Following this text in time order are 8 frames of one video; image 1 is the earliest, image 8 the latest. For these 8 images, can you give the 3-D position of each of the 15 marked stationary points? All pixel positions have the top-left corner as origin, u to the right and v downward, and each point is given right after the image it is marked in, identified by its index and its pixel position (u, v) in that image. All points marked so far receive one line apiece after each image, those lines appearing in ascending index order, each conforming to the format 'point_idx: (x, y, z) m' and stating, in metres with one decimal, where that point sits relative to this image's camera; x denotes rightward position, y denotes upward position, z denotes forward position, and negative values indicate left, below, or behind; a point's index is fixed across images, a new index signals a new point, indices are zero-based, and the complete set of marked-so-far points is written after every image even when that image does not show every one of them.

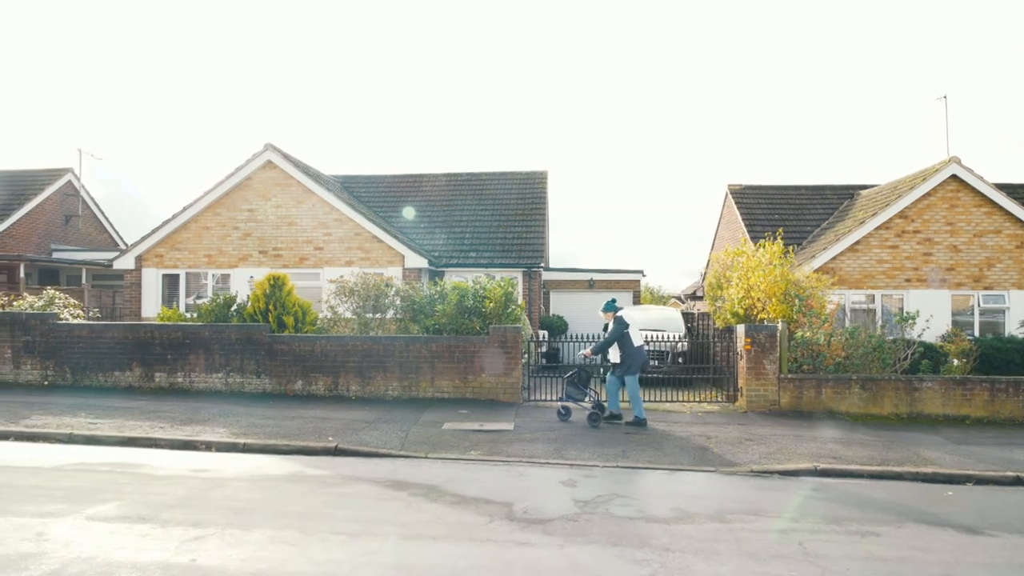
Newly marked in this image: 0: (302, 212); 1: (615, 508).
0: (-7.7, +2.8, +18.1) m
1: (+1.3, -2.7, +6.1) m
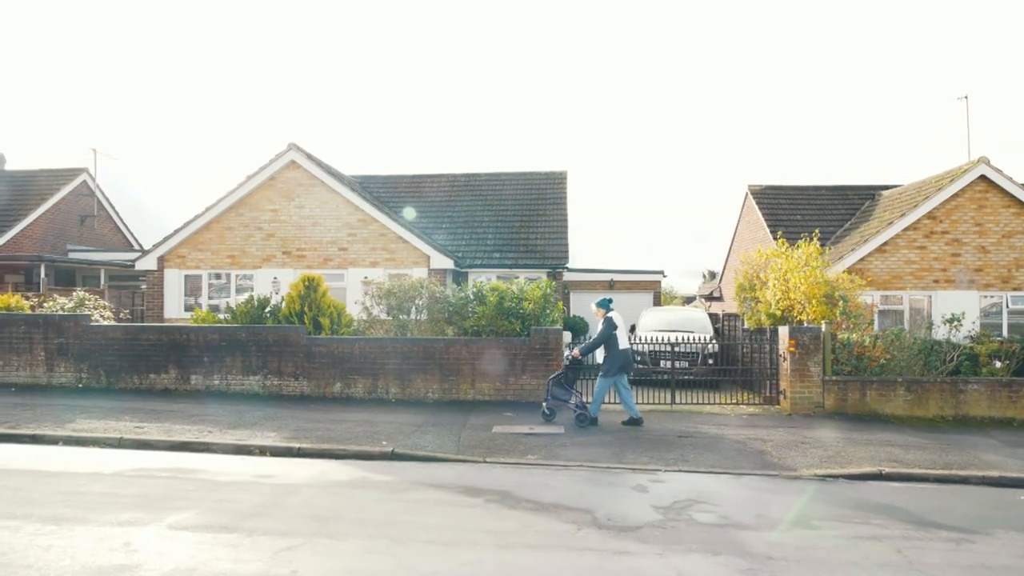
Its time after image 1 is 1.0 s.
0: (-6.8, +2.8, +18.0) m
1: (+2.3, -2.7, +6.0) m
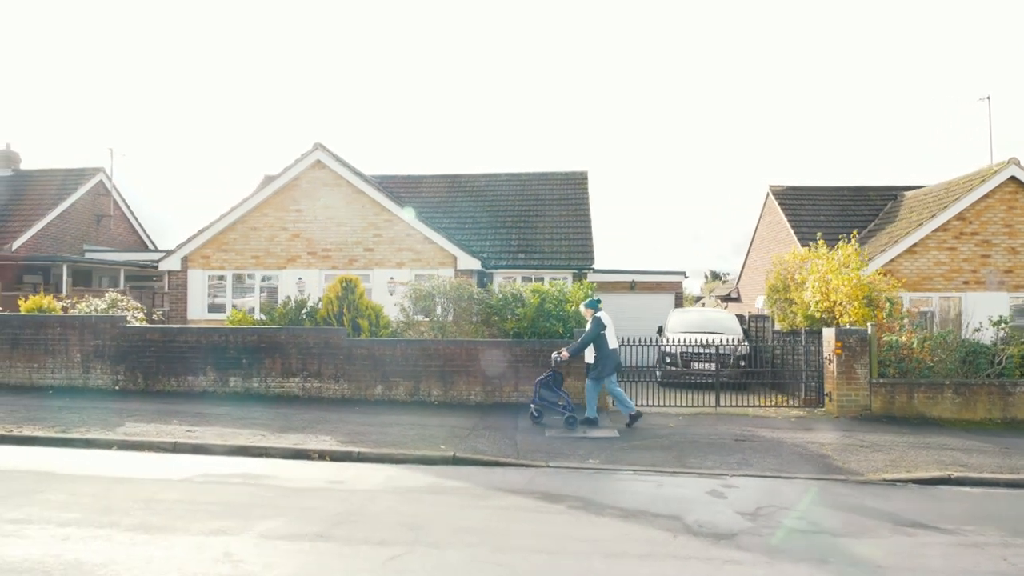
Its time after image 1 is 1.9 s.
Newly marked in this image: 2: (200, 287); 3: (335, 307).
0: (-5.8, +2.7, +17.9) m
1: (+3.3, -2.8, +5.9) m
2: (-11.3, +0.1, +17.9) m
3: (-4.4, -0.5, +12.3) m
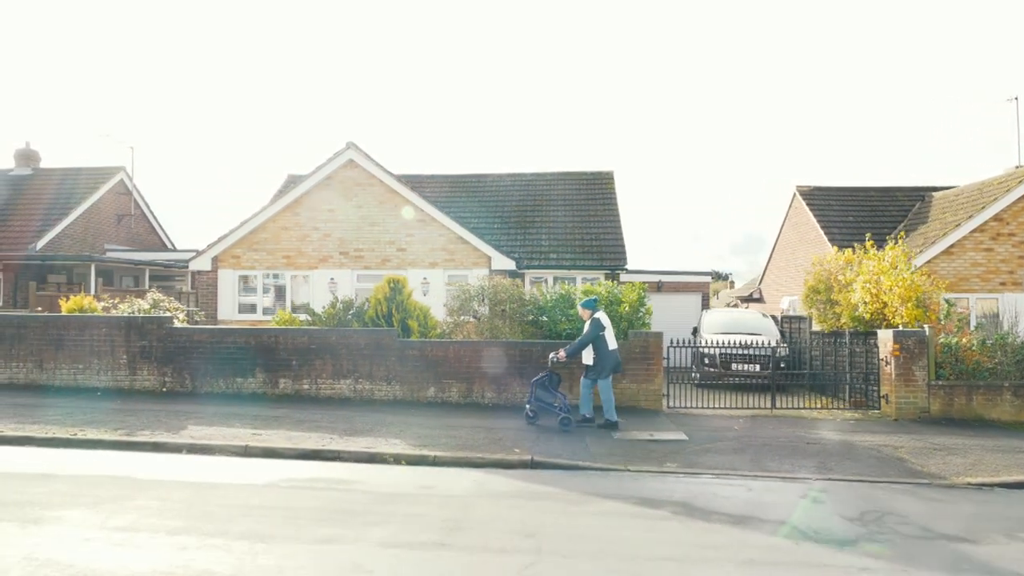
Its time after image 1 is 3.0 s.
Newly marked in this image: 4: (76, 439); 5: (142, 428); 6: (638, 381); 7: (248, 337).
0: (-4.6, +2.7, +17.7) m
1: (+4.5, -2.8, +5.8) m
2: (-10.1, +0.1, +17.8) m
3: (-3.2, -0.5, +12.1) m
4: (-7.2, -2.5, +8.2) m
5: (-6.5, -2.5, +8.7) m
6: (+2.8, -2.1, +11.1) m
7: (-6.2, -1.1, +11.5) m
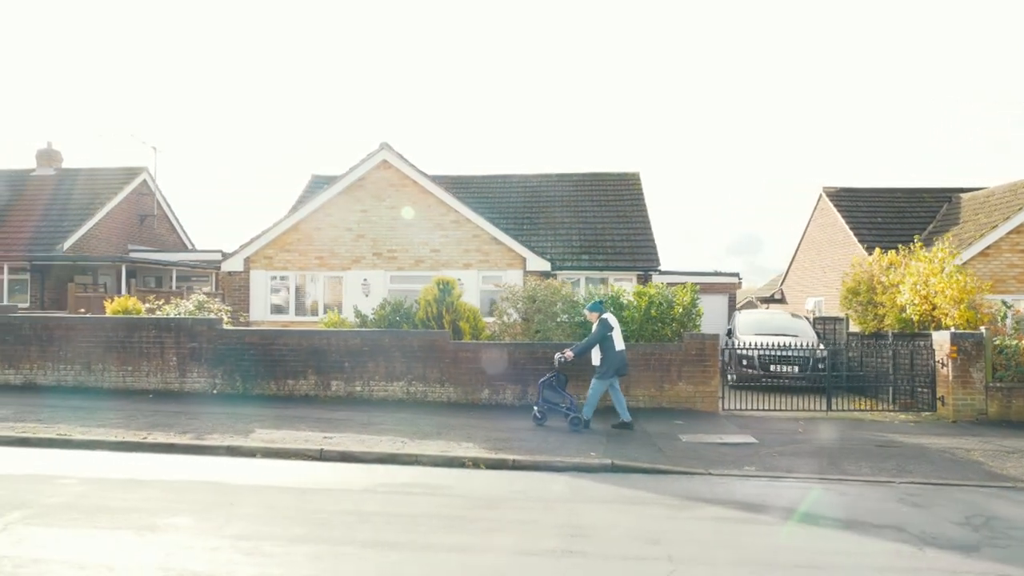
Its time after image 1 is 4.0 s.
0: (-3.4, +2.7, +17.6) m
1: (+5.8, -2.8, +5.8) m
2: (-8.9, 0.0, +17.6) m
3: (-1.9, -0.5, +12.1) m
4: (-6.0, -2.5, +8.1) m
5: (-5.3, -2.5, +8.6) m
6: (+4.1, -2.1, +11.1) m
7: (-4.9, -1.2, +11.4) m
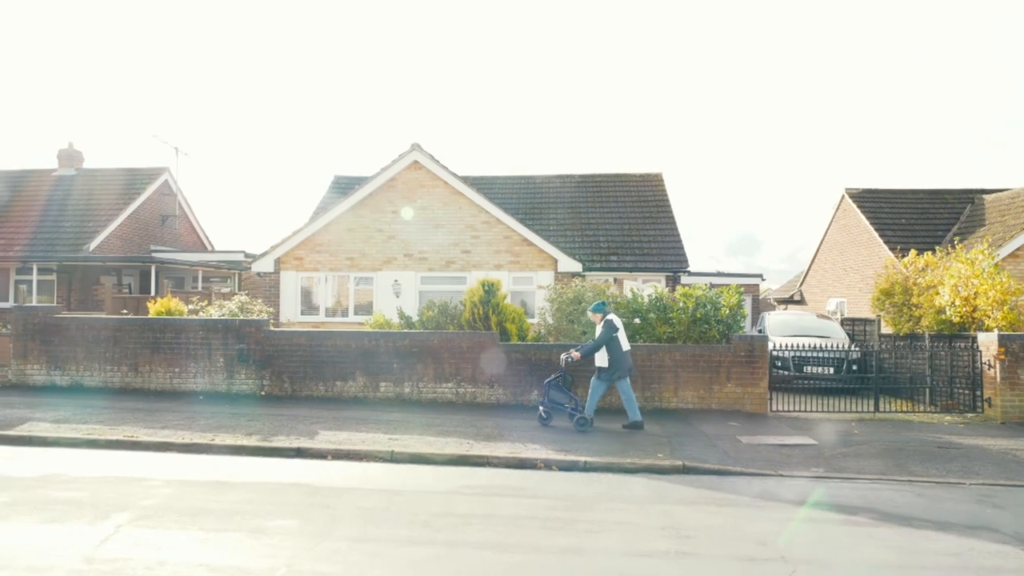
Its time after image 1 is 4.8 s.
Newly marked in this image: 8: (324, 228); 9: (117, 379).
0: (-2.3, +2.7, +17.7) m
1: (+6.9, -2.9, +5.8) m
2: (-7.8, 0.0, +17.6) m
3: (-0.8, -0.6, +12.1) m
4: (-4.8, -2.6, +8.1) m
5: (-4.2, -2.5, +8.6) m
6: (+5.2, -2.2, +11.1) m
7: (-3.8, -1.2, +11.4) m
8: (-6.8, +2.2, +17.8) m
9: (-9.3, -2.2, +11.6) m
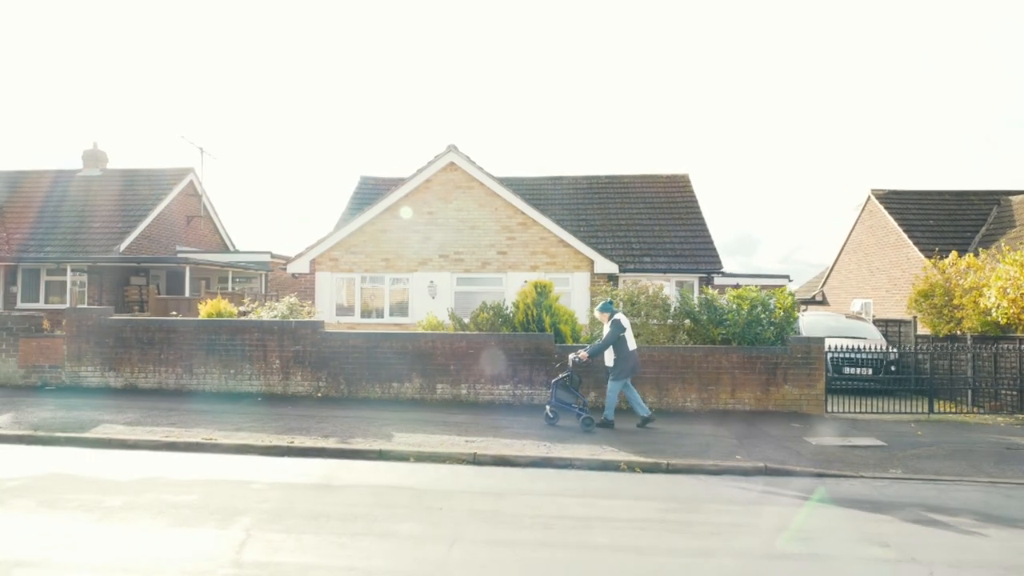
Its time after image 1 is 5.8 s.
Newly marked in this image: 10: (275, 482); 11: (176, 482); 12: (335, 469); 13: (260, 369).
0: (-1.0, +2.6, +17.7) m
1: (+8.2, -2.9, +5.9) m
2: (-6.5, 0.0, +17.6) m
3: (+0.5, -0.6, +12.1) m
4: (-3.5, -2.6, +8.1) m
5: (-2.9, -2.6, +8.7) m
6: (+6.5, -2.2, +11.2) m
7: (-2.5, -1.2, +11.4) m
8: (-5.5, +2.1, +17.8) m
9: (-8.0, -2.2, +11.6) m
10: (-3.2, -2.6, +6.6) m
11: (-4.4, -2.5, +6.5) m
12: (-2.6, -2.7, +7.3) m
13: (-5.9, -1.9, +11.5) m
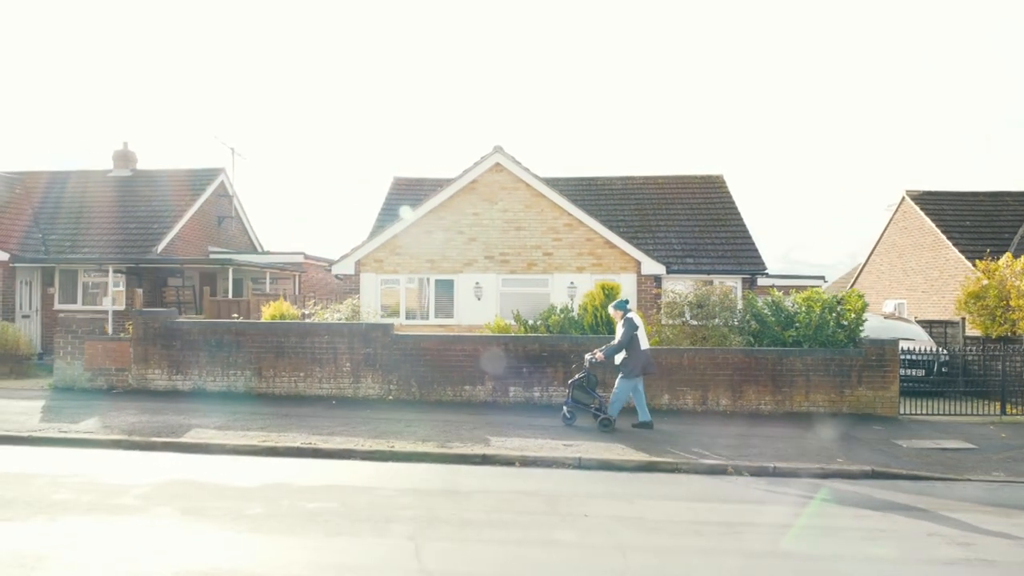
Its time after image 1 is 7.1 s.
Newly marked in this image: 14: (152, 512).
0: (+0.6, +2.6, +17.6) m
1: (+9.9, -3.0, +5.9) m
2: (-4.9, -0.1, +17.6) m
3: (+2.1, -0.6, +12.1) m
4: (-1.9, -2.7, +8.0) m
5: (-1.2, -2.6, +8.6) m
6: (+8.1, -2.3, +11.2) m
7: (-0.9, -1.3, +11.4) m
8: (-3.9, +2.1, +17.7) m
9: (-6.3, -2.2, +11.5) m
10: (-1.5, -2.6, +6.6) m
11: (-2.7, -2.6, +6.4) m
12: (-0.9, -2.7, +7.2) m
13: (-4.2, -1.9, +11.4) m
14: (-4.1, -2.5, +5.6) m
